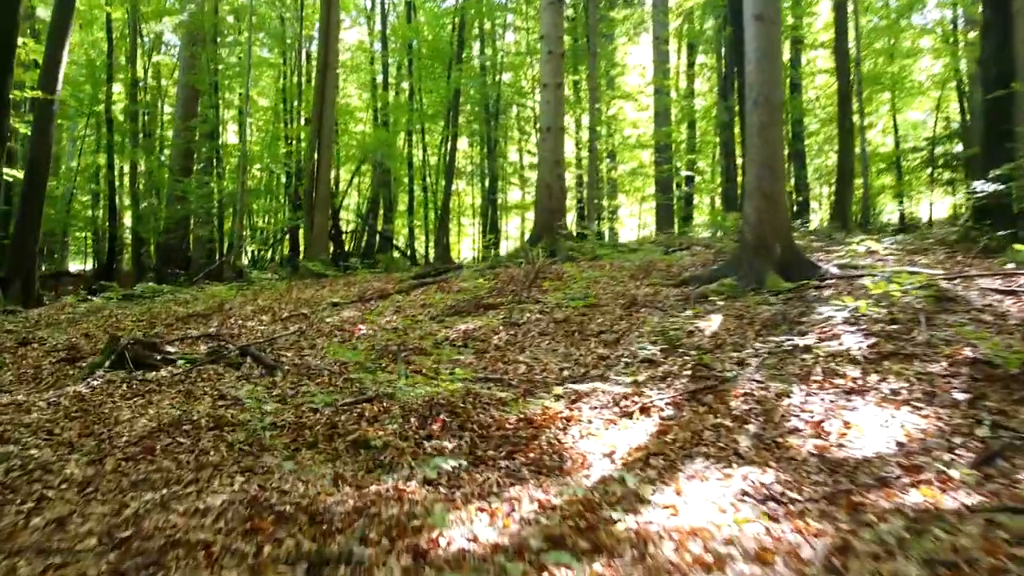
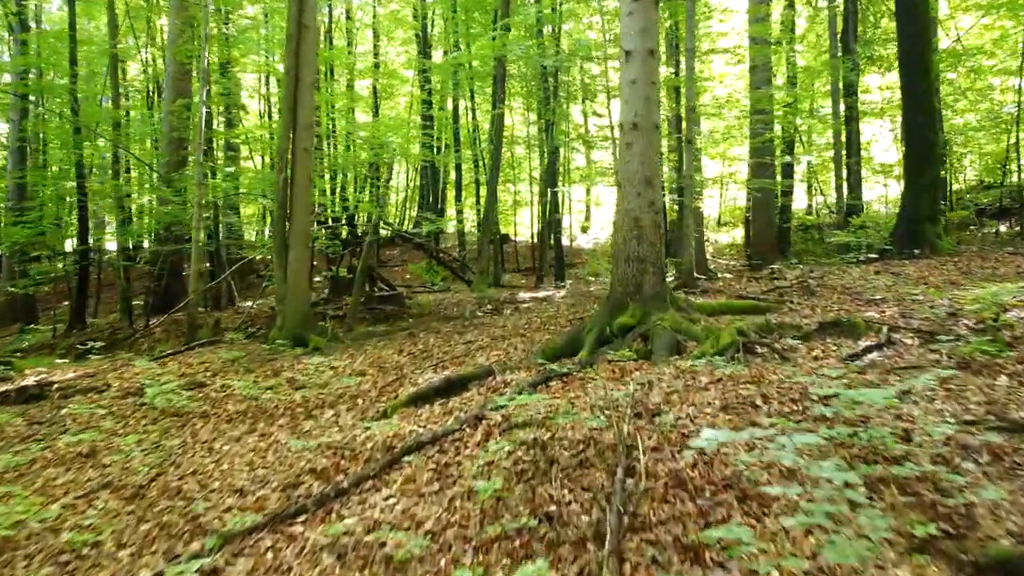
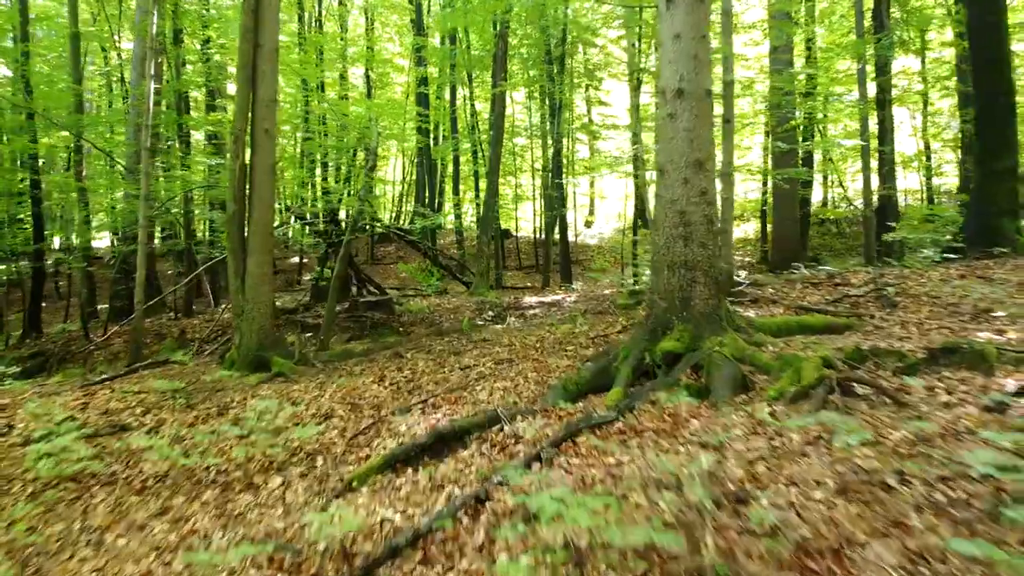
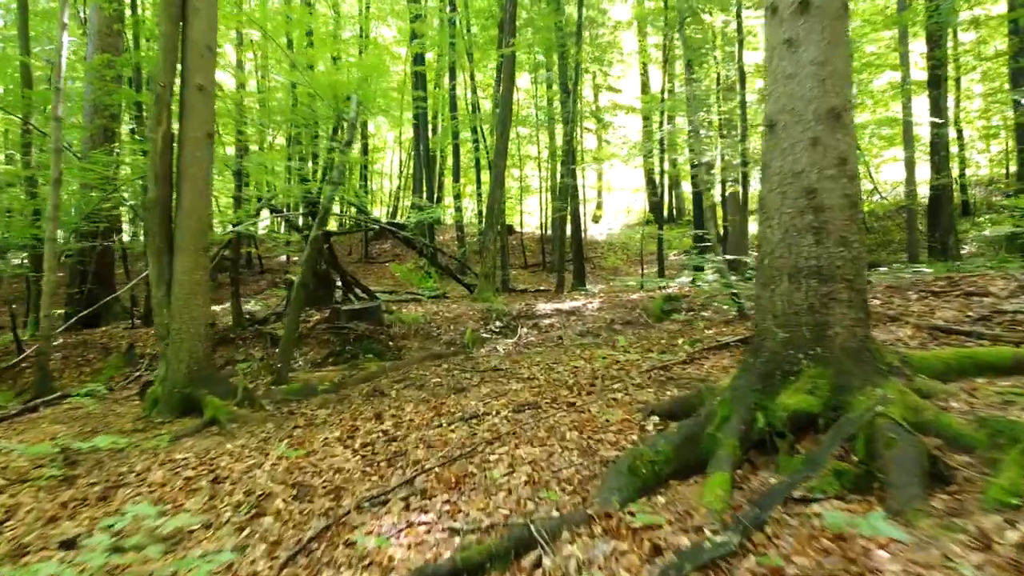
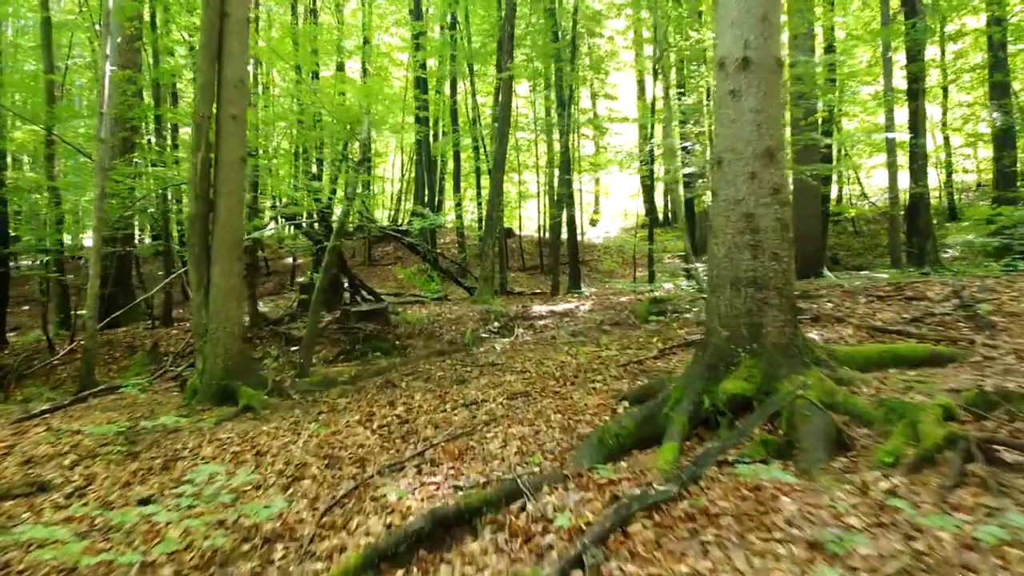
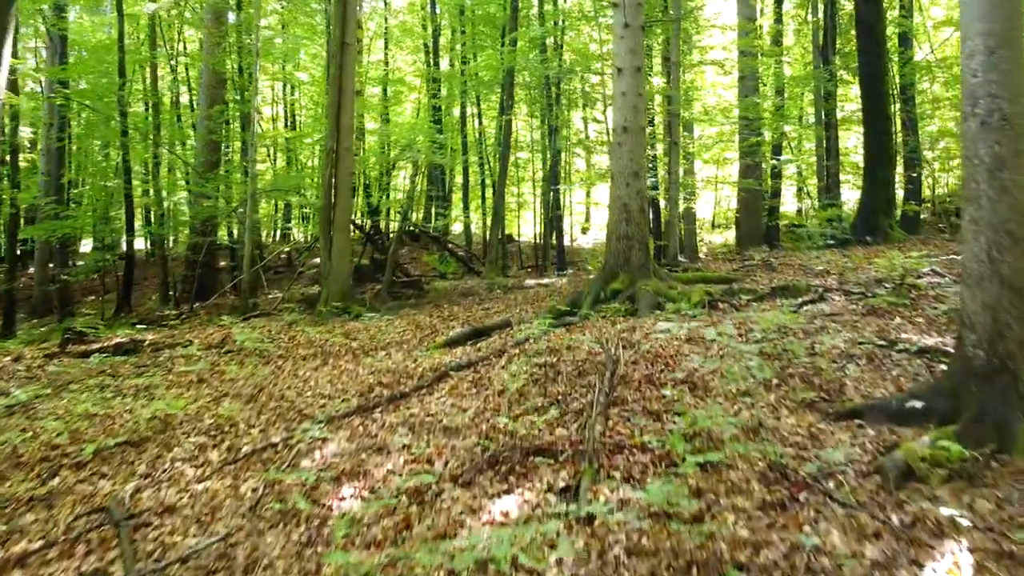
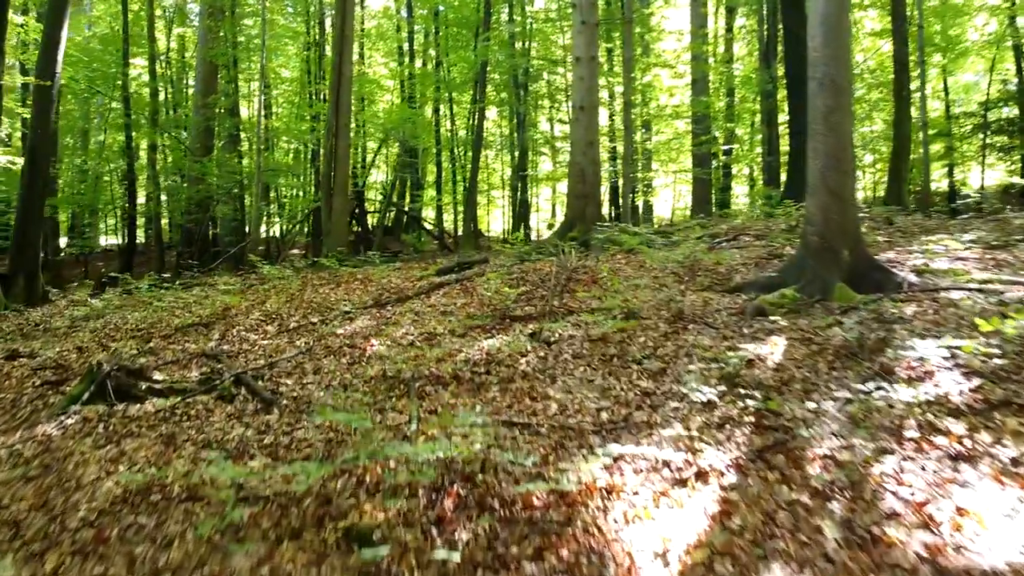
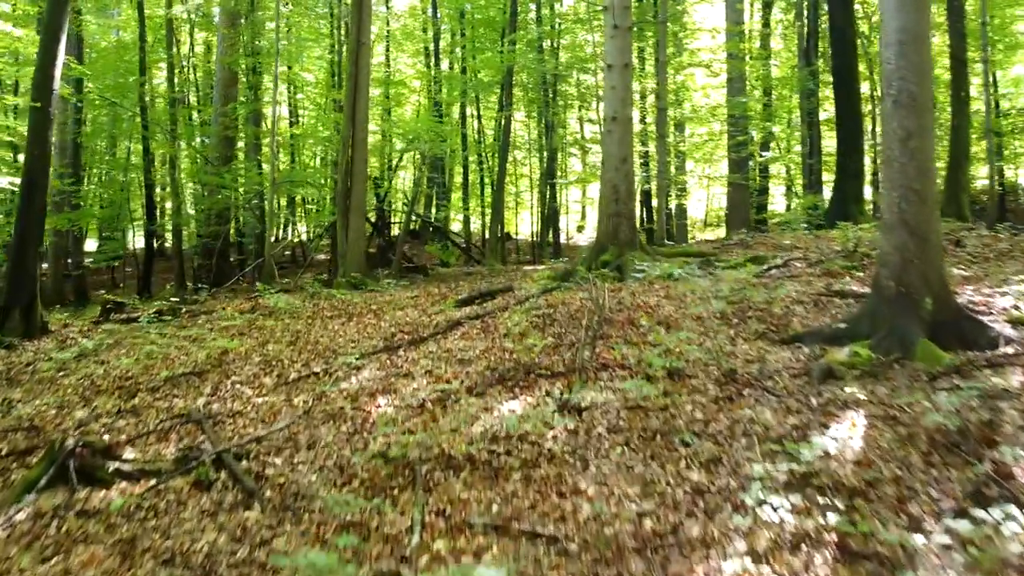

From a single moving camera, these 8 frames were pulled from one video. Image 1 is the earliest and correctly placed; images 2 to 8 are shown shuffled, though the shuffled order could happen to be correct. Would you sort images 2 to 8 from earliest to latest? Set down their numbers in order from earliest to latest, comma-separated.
7, 8, 6, 2, 3, 5, 4
